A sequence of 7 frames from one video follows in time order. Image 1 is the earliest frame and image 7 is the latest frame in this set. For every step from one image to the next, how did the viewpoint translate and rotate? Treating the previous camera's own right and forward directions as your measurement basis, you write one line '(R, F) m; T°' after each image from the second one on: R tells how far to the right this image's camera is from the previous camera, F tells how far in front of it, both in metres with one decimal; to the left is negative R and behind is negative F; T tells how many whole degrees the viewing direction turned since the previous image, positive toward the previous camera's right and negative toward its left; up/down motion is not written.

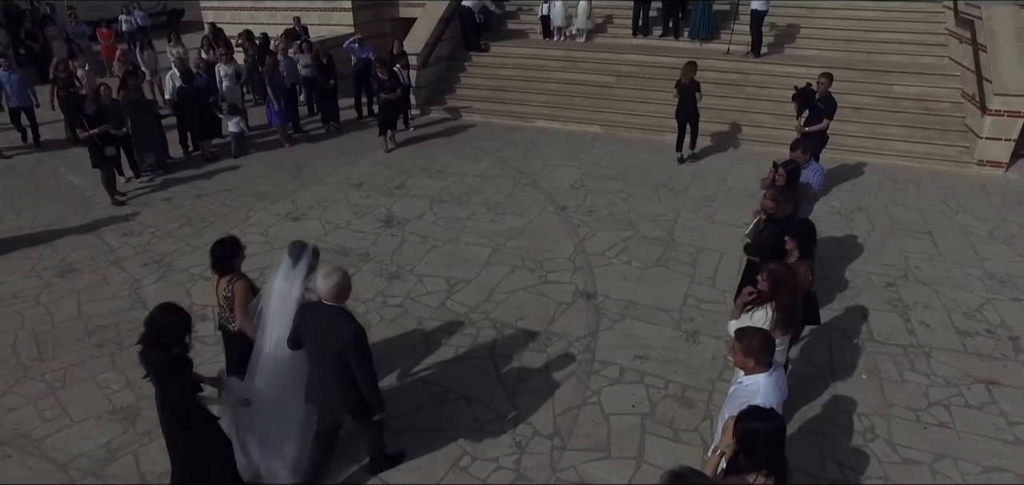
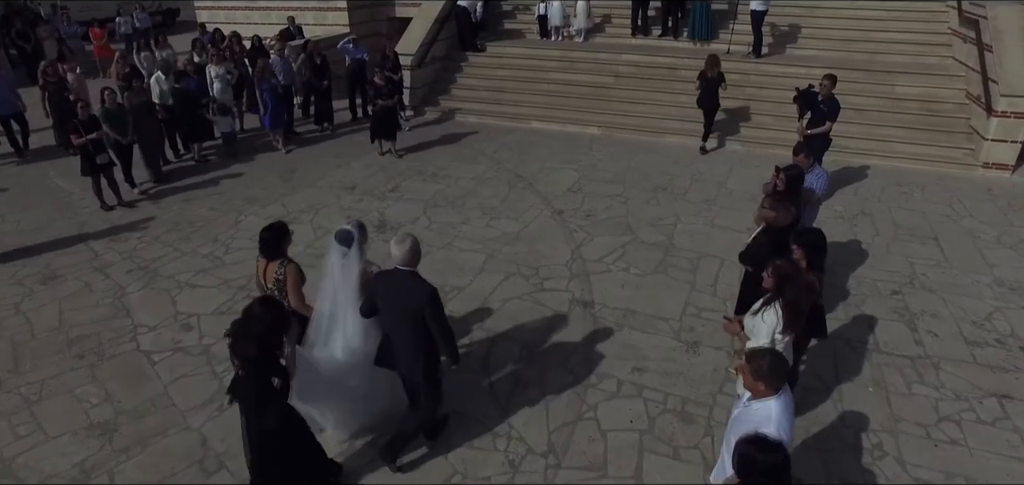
(+0.1, +0.2) m; 0°
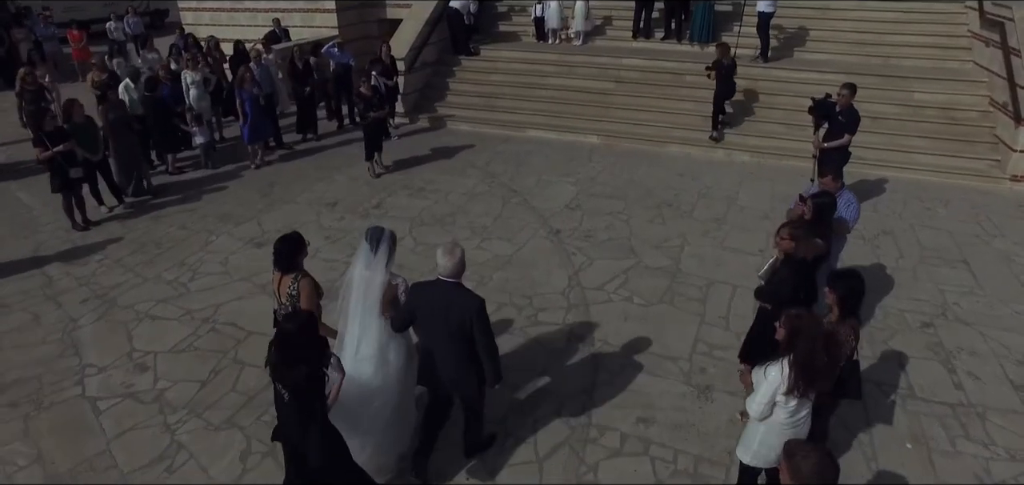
(+0.1, +0.7) m; 0°
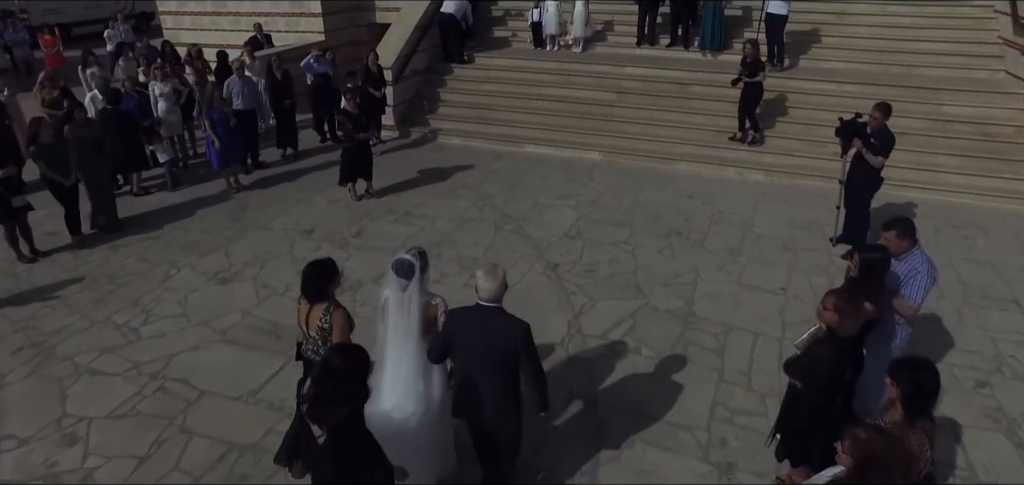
(+0.1, +0.8) m; 0°
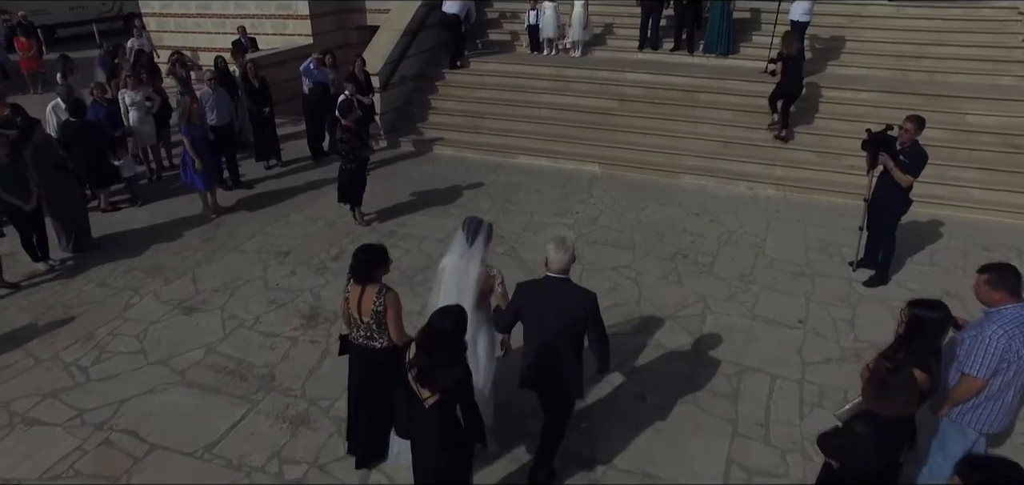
(+0.1, +0.6) m; 0°
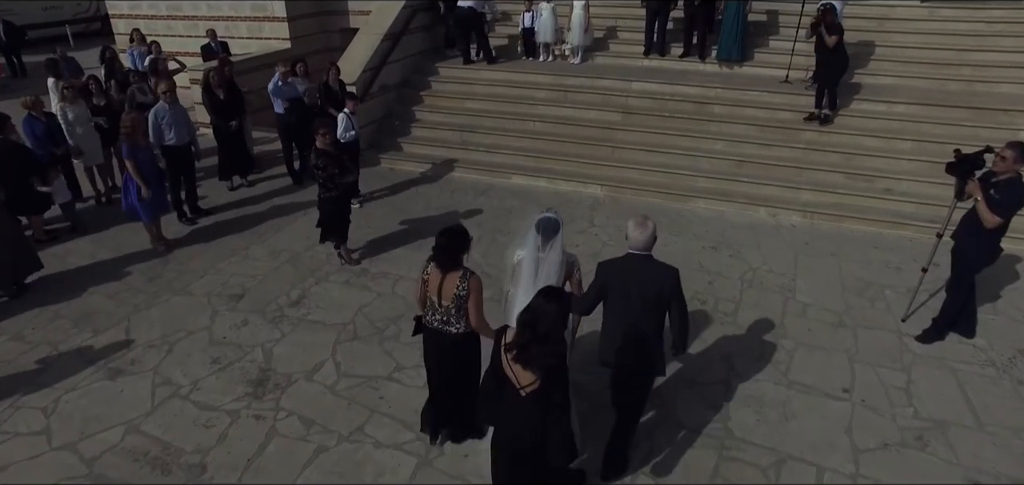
(+0.1, +1.1) m; 0°
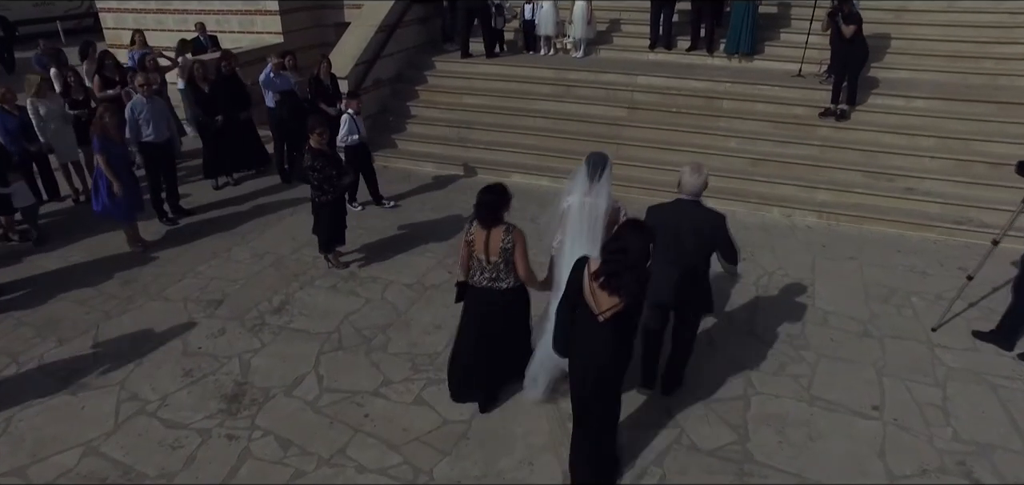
(0.0, +0.5) m; 0°
